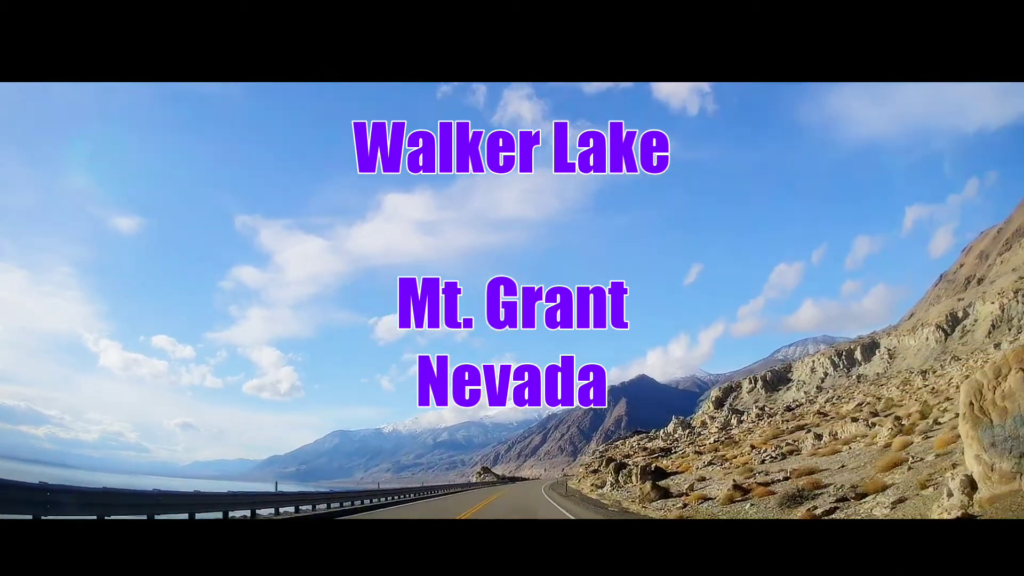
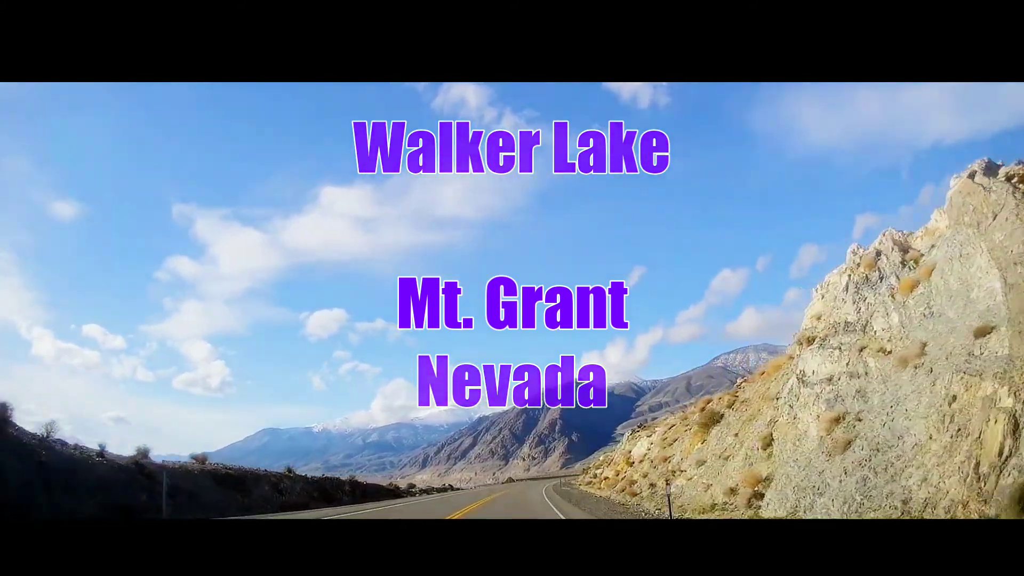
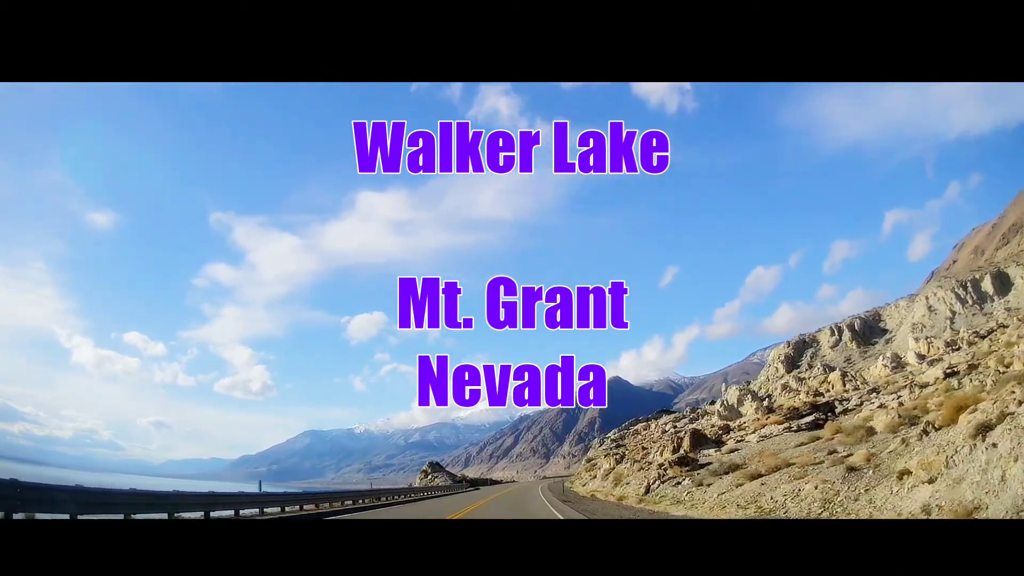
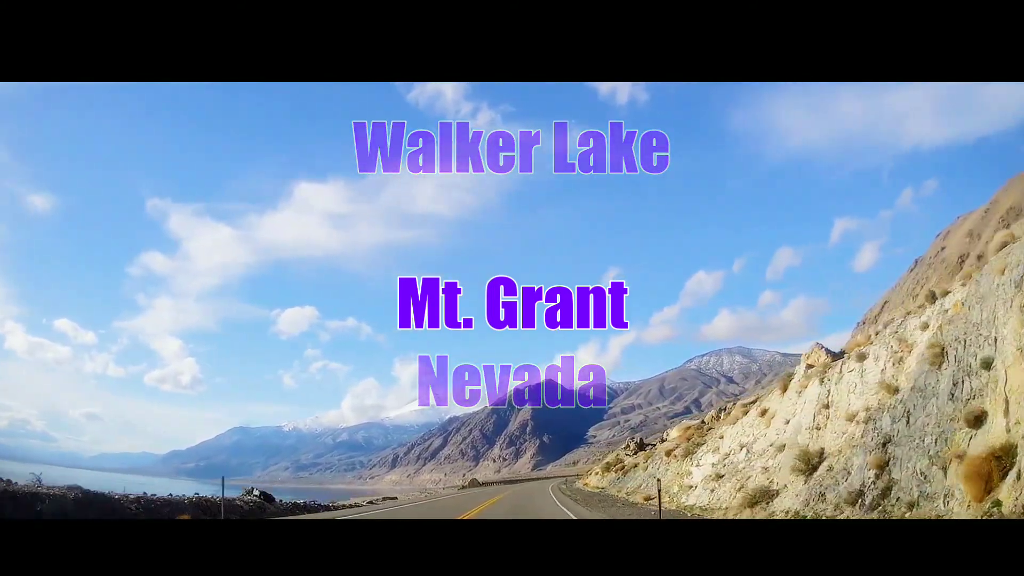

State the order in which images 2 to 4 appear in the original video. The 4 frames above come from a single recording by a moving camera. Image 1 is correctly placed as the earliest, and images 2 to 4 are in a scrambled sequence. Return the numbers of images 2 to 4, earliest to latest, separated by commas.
3, 2, 4
